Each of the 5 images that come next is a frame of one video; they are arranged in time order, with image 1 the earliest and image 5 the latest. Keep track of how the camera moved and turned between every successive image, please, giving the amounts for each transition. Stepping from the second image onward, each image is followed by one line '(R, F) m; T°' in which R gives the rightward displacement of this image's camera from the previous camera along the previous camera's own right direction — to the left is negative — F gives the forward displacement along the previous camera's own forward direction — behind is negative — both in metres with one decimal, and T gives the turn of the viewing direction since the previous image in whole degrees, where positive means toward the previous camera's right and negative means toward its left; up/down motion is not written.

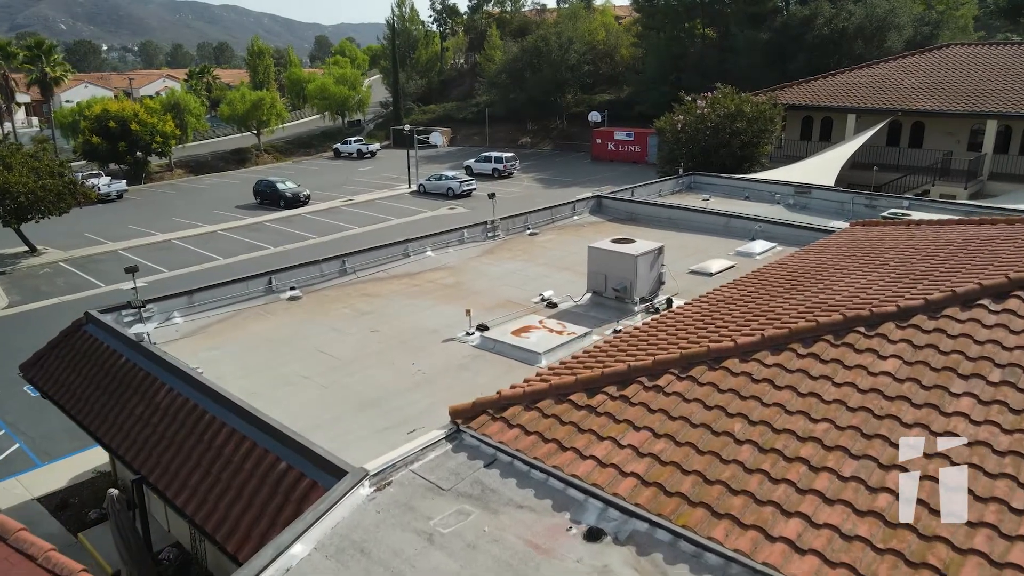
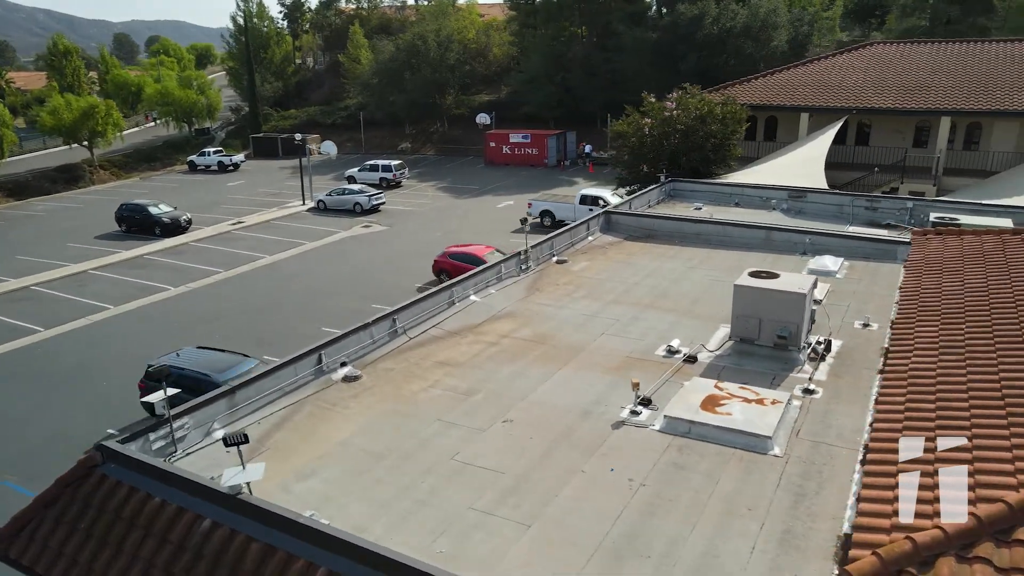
(-4.7, +3.6) m; +13°
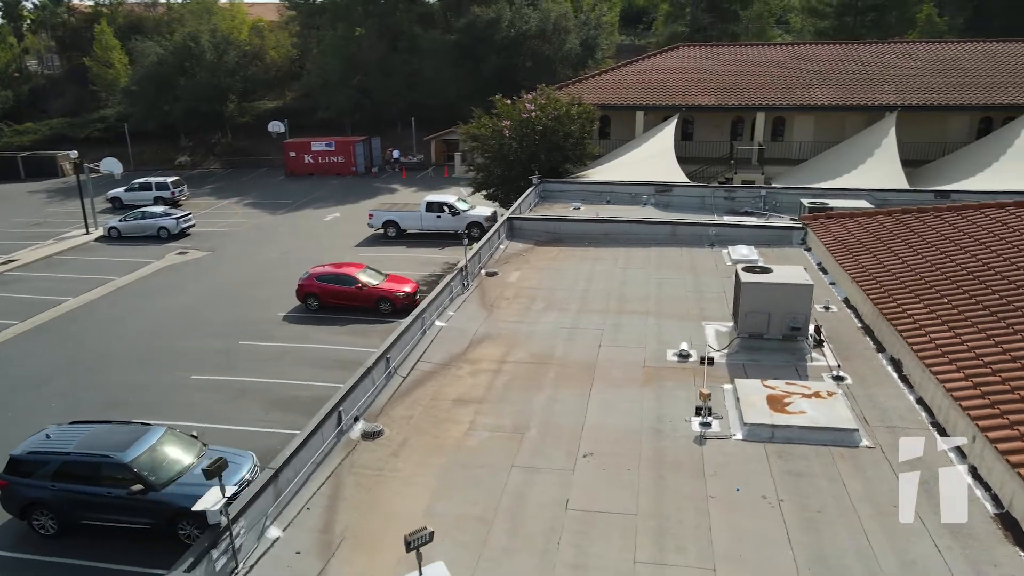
(-3.7, +1.6) m; +18°
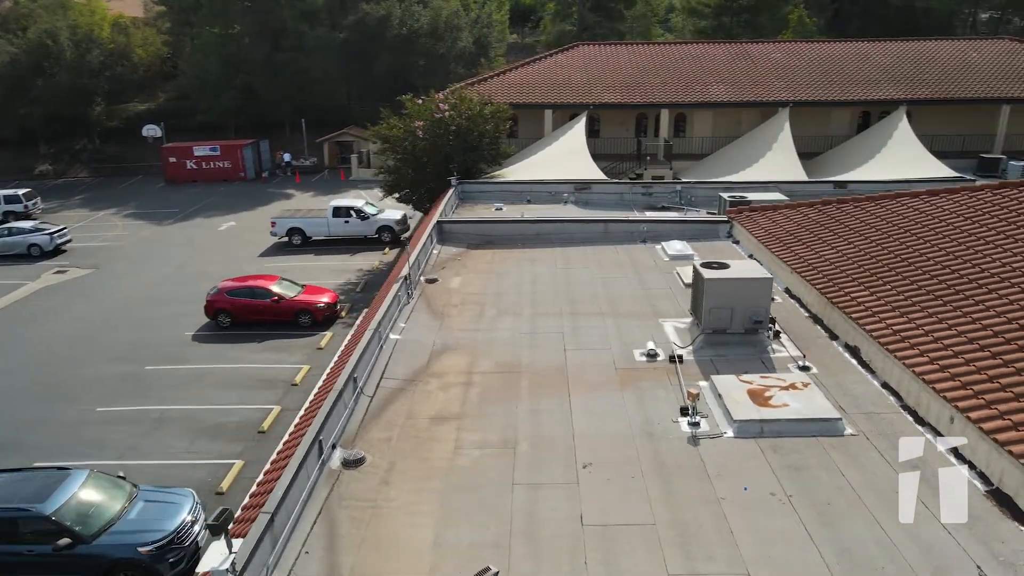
(-1.3, +0.5) m; +9°
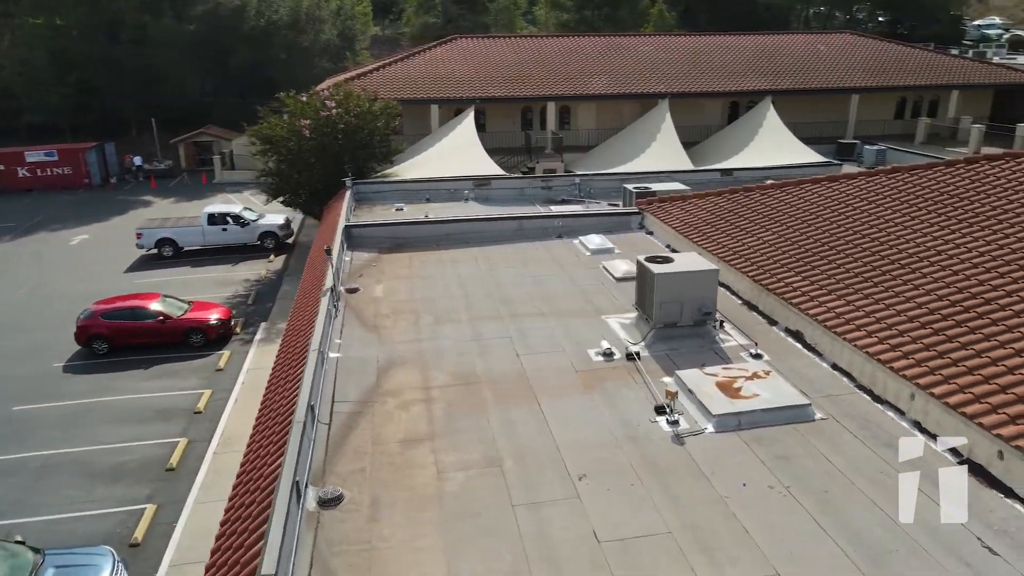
(-1.4, +0.6) m; +11°
